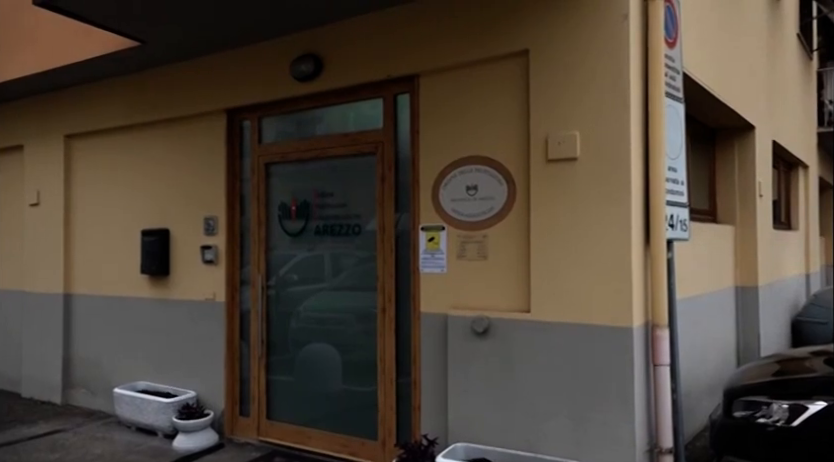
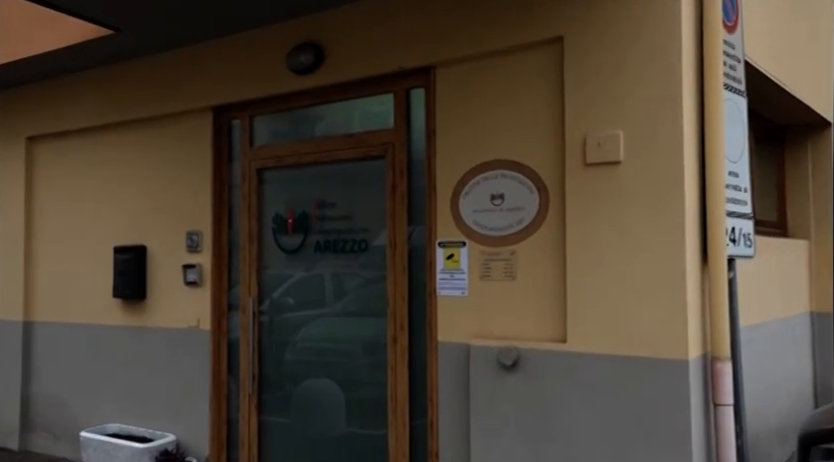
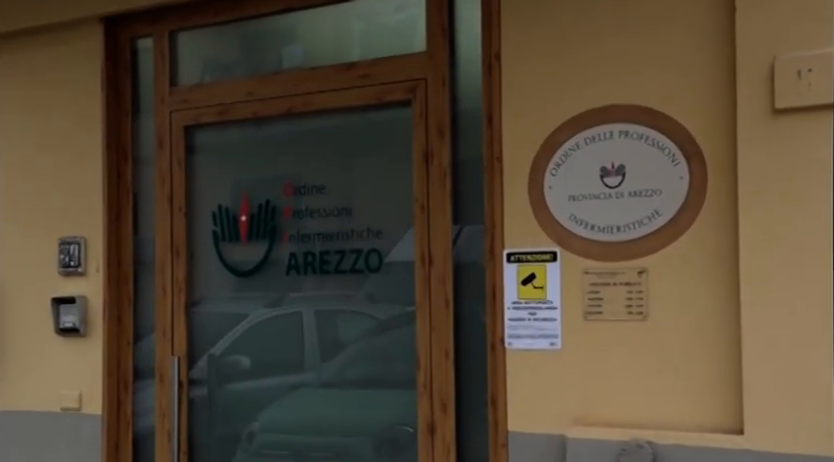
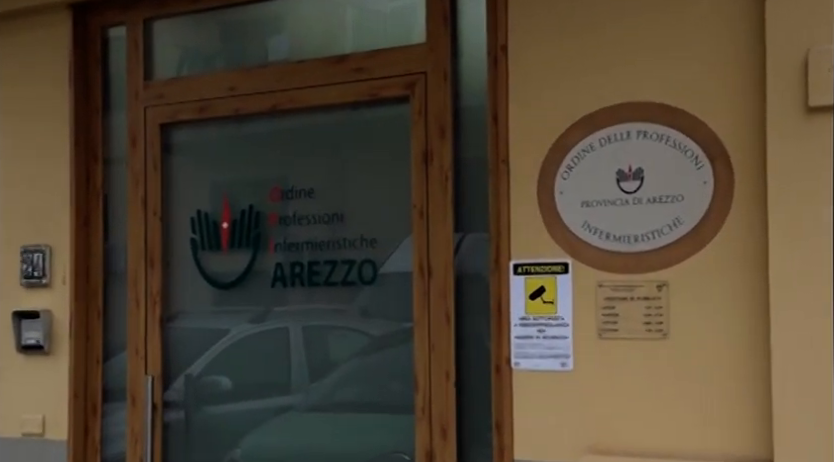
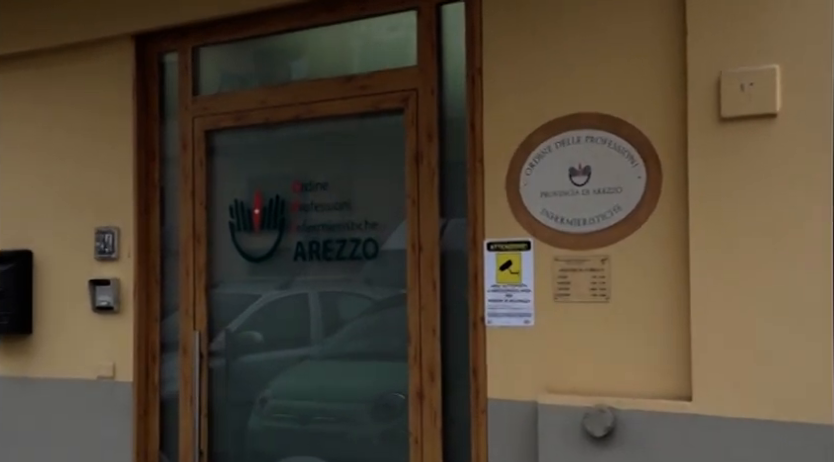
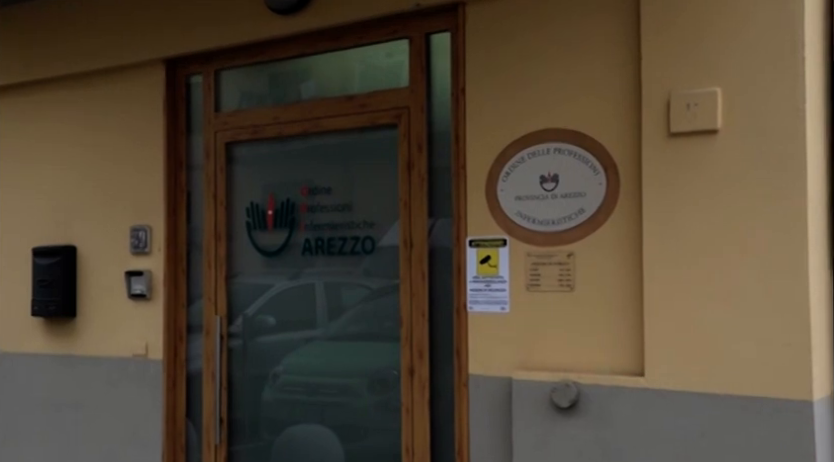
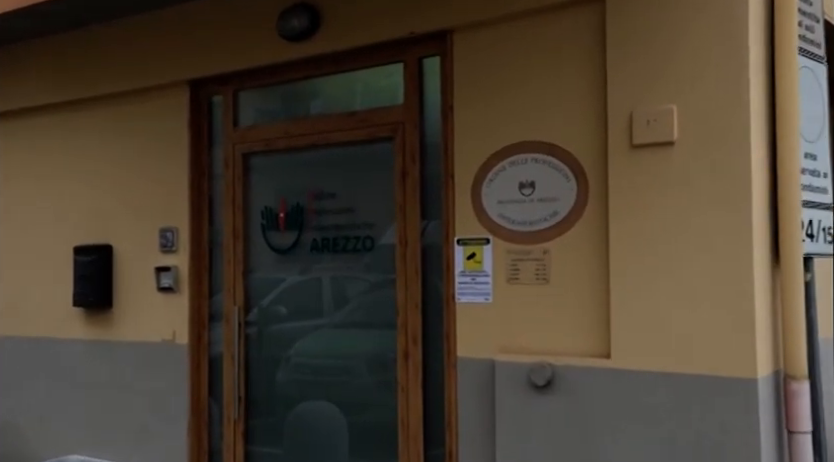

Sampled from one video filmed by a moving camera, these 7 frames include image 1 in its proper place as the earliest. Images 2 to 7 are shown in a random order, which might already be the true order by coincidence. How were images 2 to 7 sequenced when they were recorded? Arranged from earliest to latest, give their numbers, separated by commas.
2, 7, 6, 5, 3, 4
